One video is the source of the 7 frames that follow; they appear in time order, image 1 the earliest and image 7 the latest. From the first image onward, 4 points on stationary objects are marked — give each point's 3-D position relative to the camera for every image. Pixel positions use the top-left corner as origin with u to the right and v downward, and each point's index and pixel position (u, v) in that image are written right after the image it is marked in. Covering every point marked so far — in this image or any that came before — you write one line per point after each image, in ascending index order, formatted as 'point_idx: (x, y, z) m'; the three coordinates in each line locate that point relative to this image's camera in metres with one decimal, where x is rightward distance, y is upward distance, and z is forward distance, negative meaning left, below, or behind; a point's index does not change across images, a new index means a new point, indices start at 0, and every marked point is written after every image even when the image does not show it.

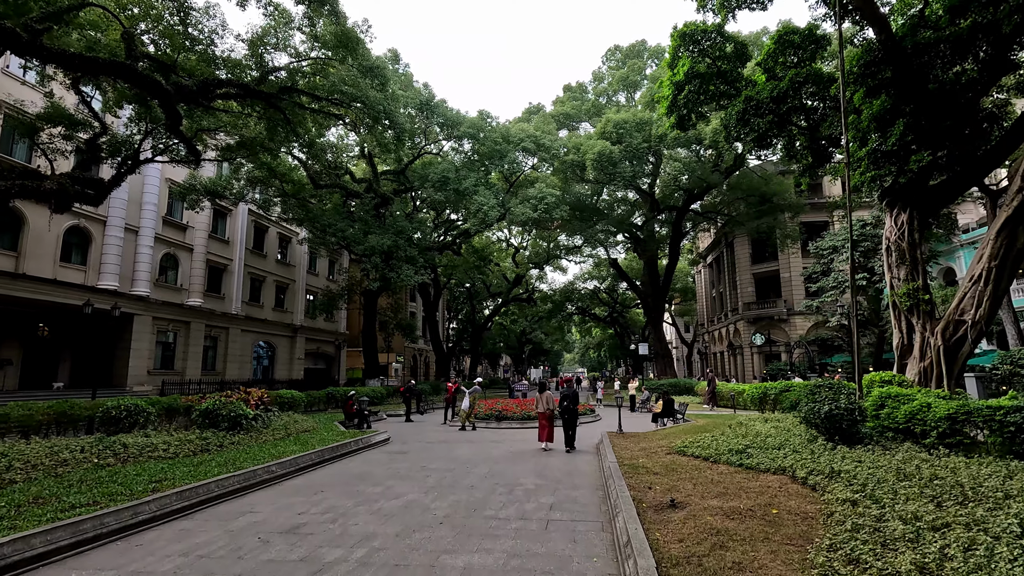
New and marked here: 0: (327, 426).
0: (-4.2, -3.1, +12.2) m
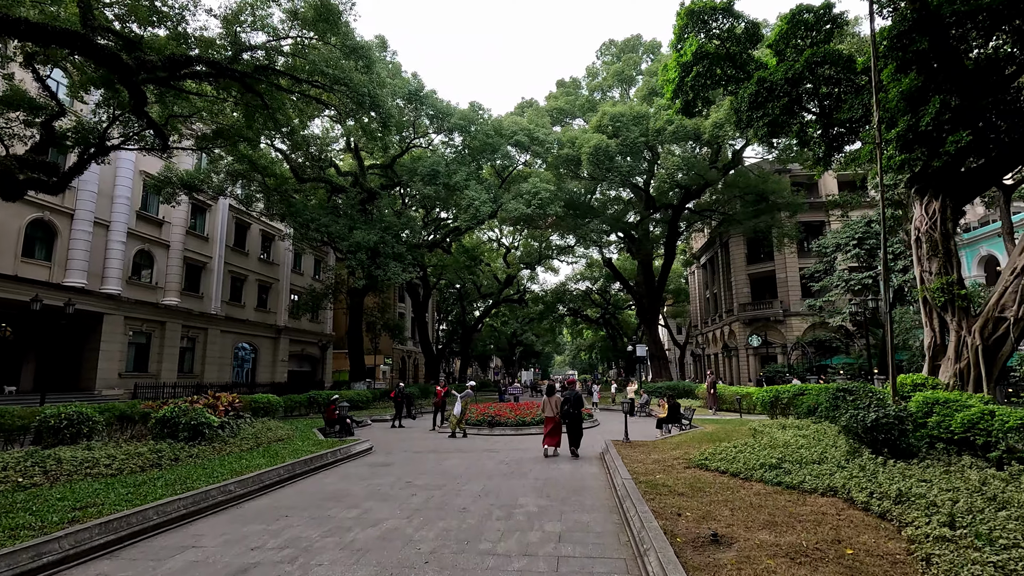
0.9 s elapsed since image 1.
0: (-4.3, -3.0, +11.1) m
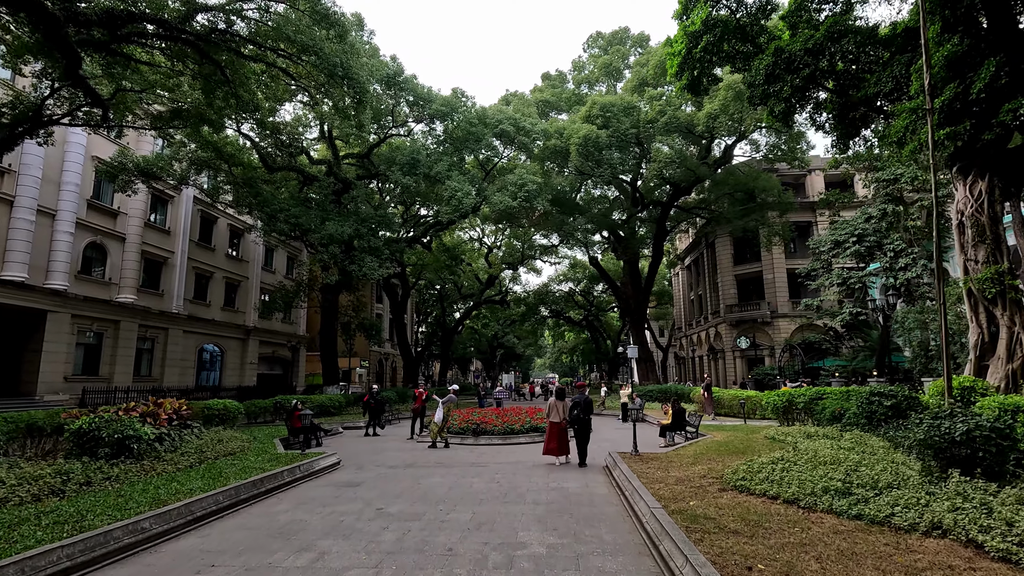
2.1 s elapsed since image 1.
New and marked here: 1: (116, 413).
0: (-4.5, -2.9, +9.7) m
1: (-6.0, -1.9, +8.1) m
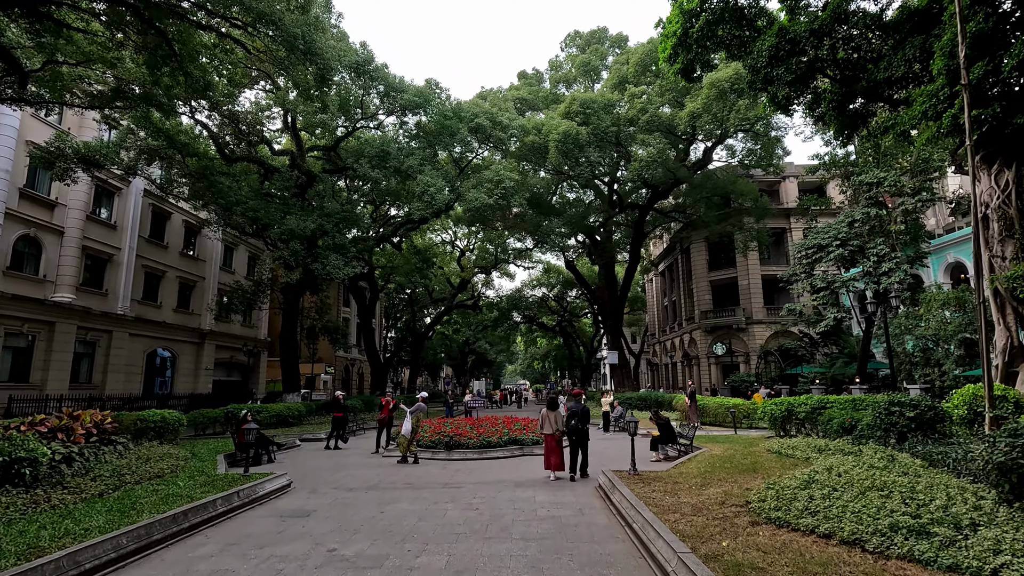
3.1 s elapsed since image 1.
0: (-4.9, -2.8, +8.3) m
1: (-6.2, -1.7, +6.7) m
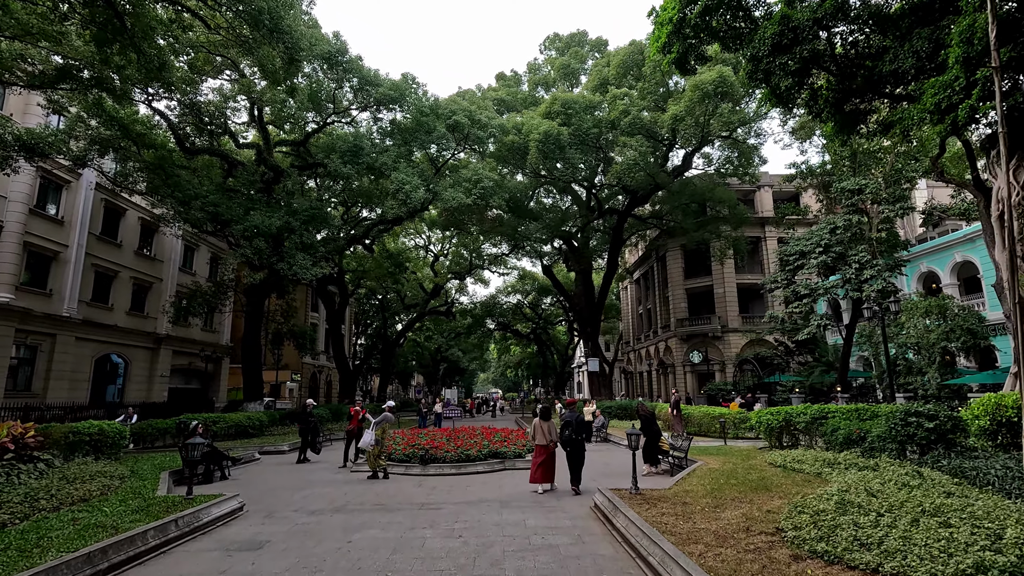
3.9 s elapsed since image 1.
0: (-5.1, -2.7, +7.2) m
1: (-6.3, -1.6, +5.6) m
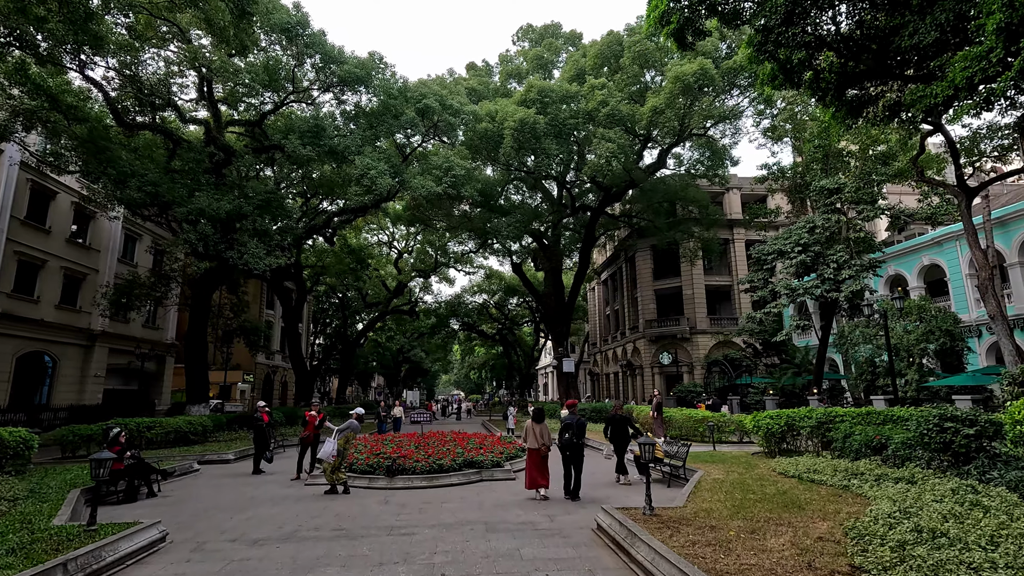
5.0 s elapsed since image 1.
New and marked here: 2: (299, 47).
0: (-5.2, -2.4, +5.8) m
1: (-6.3, -1.3, +4.1) m
2: (-7.1, +8.0, +17.8) m
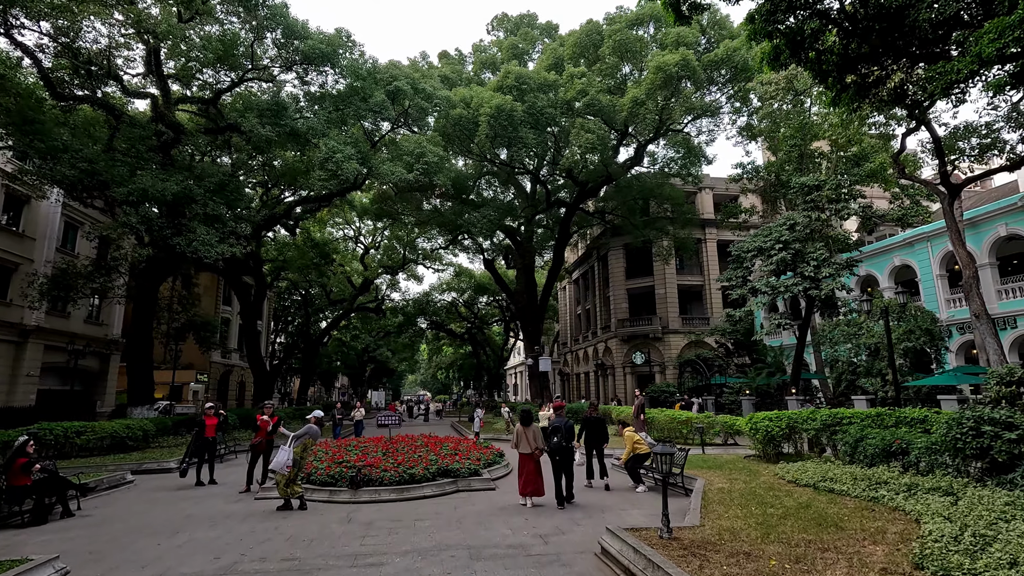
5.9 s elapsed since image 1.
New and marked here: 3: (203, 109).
0: (-5.3, -2.2, +4.6) m
1: (-6.3, -1.1, +2.8) m
2: (-7.8, +8.2, +16.5) m
3: (-10.5, +6.1, +18.3) m
